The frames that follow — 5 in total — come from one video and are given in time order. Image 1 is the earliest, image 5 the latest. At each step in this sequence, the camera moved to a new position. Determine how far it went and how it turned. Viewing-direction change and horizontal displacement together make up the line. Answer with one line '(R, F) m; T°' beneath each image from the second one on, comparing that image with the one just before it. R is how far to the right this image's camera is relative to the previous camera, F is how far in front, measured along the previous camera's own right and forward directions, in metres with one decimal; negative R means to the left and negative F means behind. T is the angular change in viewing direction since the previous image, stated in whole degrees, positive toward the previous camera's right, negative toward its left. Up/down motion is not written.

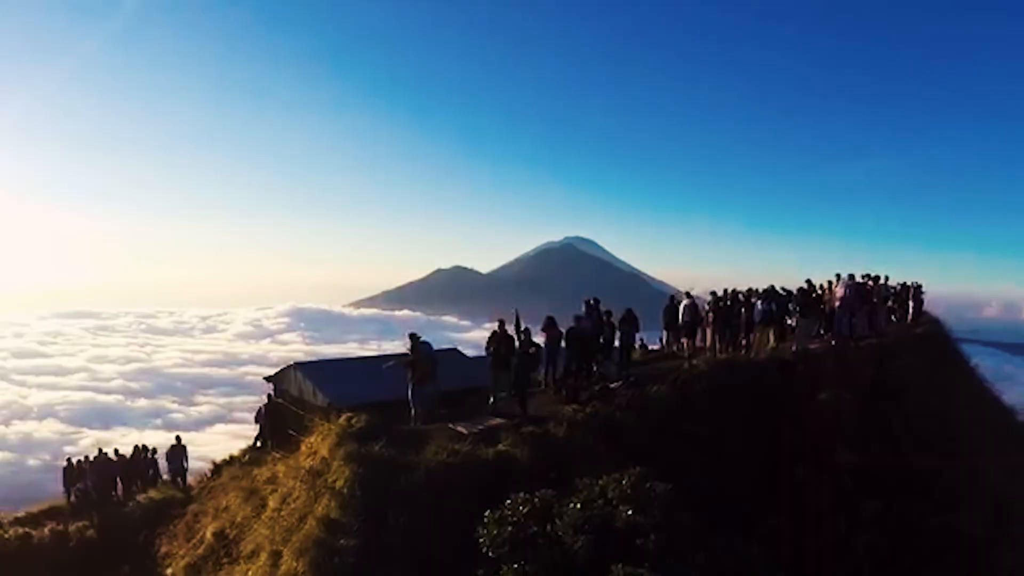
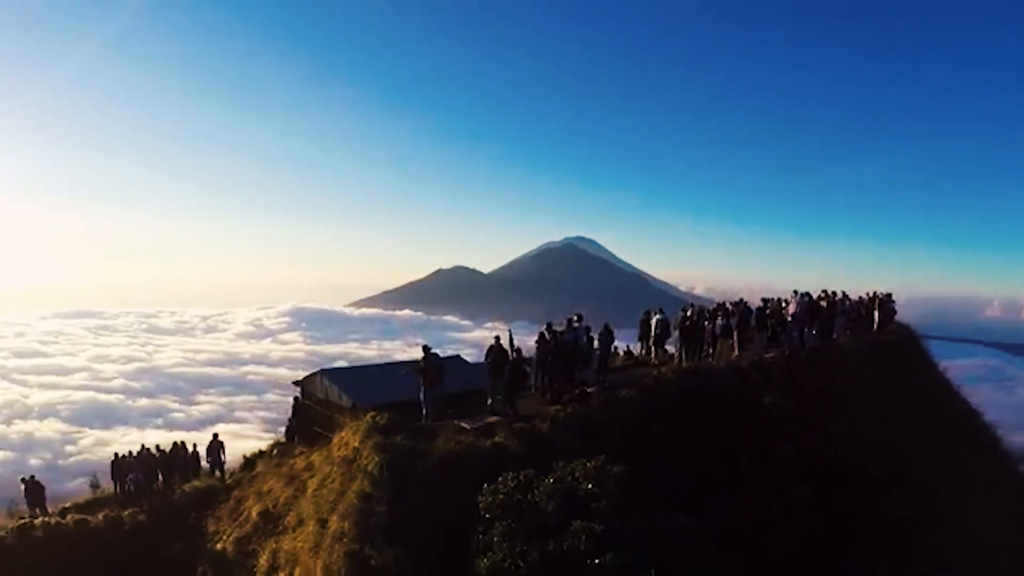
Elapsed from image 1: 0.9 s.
(+0.1, -1.9) m; 0°
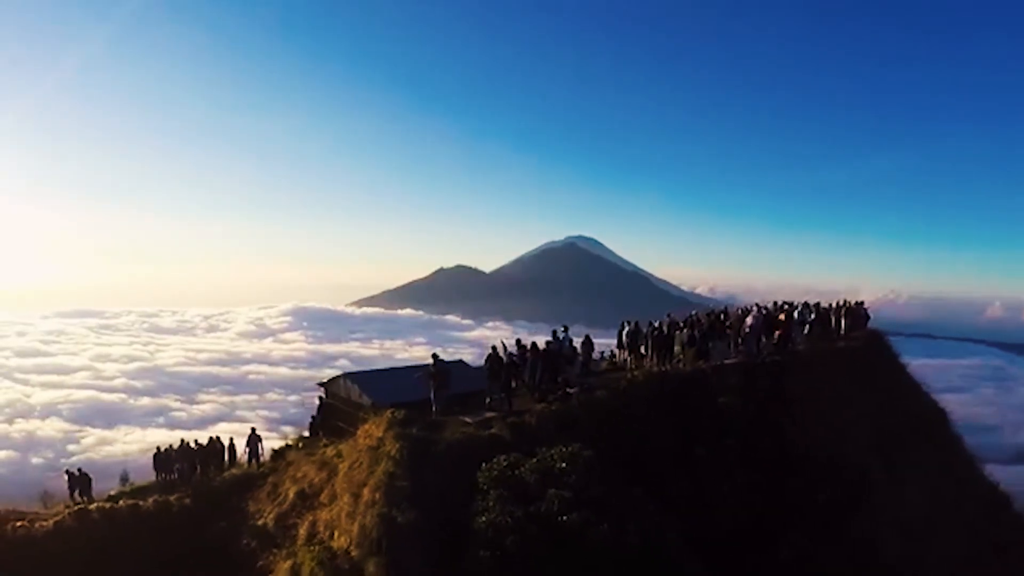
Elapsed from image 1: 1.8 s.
(+0.1, -2.3) m; 0°
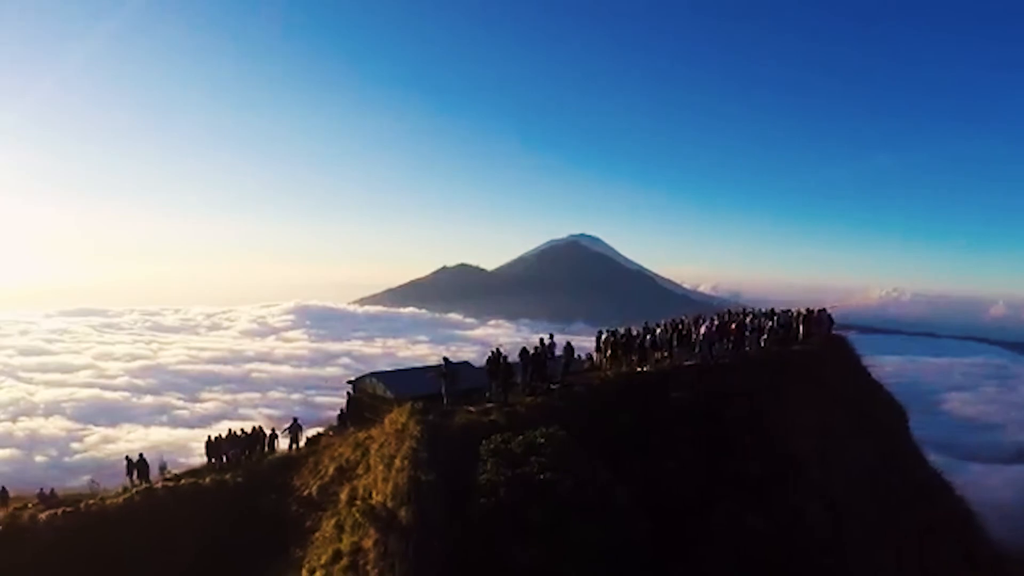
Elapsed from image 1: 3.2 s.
(+0.2, -3.5) m; 0°
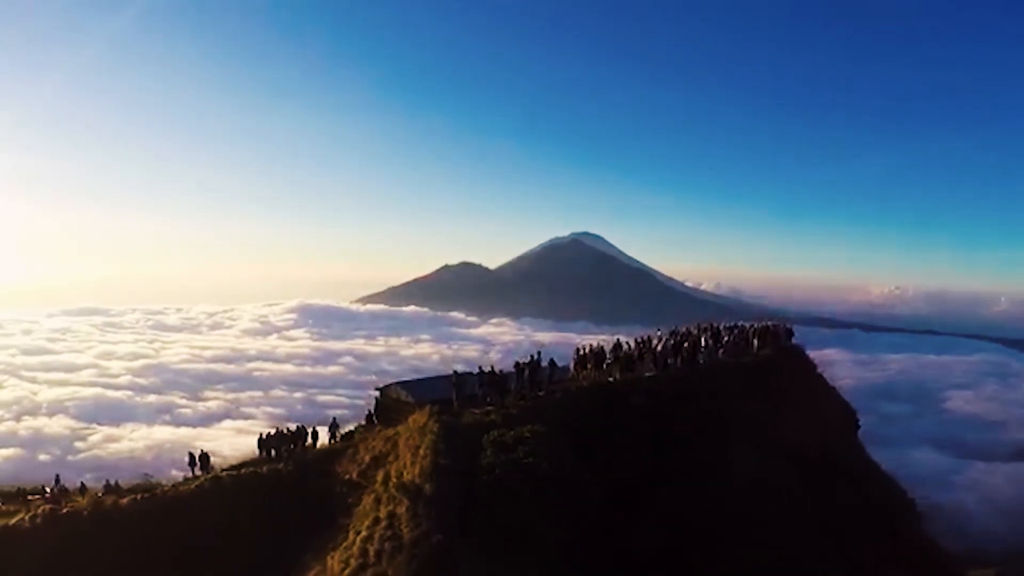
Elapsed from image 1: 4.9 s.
(+0.2, -5.1) m; 0°
